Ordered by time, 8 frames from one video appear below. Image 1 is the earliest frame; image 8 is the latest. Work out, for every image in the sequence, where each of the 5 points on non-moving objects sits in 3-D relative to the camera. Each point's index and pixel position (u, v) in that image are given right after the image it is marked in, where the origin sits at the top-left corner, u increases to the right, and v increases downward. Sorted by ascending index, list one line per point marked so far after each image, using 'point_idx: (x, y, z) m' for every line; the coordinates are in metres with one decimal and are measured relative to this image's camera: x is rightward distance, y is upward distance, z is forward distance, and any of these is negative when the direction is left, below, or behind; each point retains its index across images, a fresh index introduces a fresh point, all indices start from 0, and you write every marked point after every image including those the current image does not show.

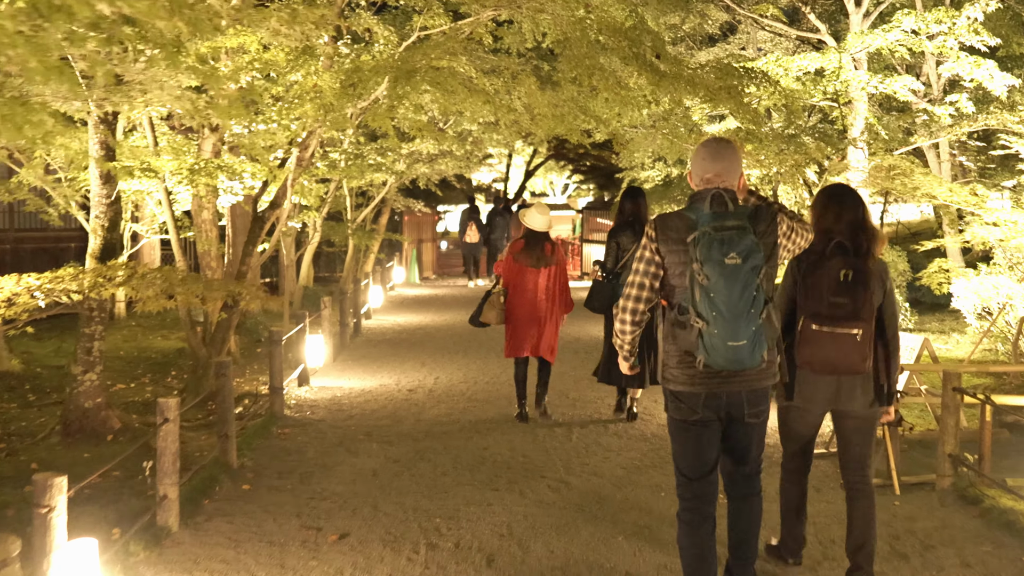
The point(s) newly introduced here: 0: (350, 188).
0: (-2.2, +1.4, +16.3) m
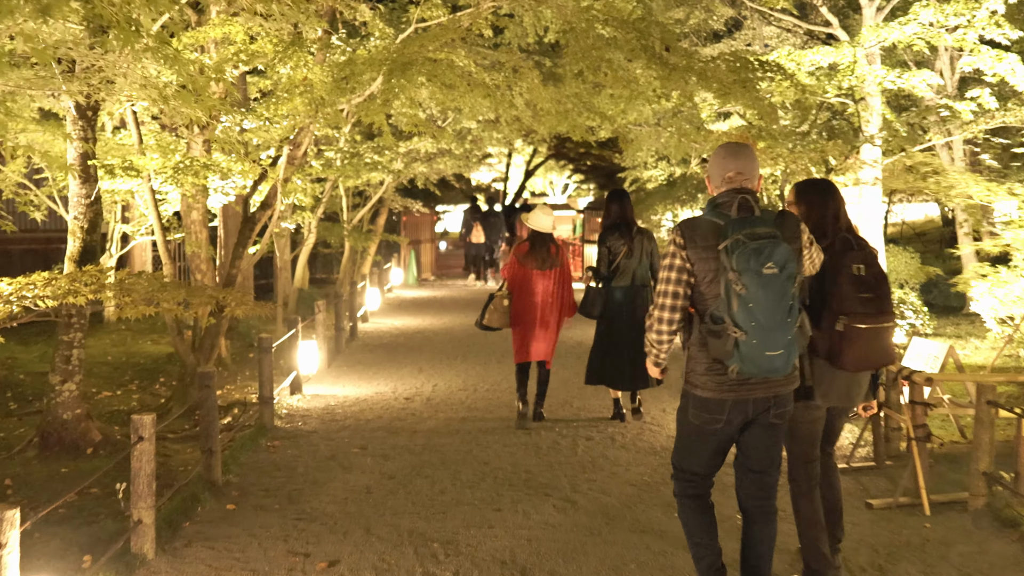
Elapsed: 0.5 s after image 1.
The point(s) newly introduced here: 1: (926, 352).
0: (-2.2, +1.4, +15.9) m
1: (+2.7, -0.4, +7.7) m
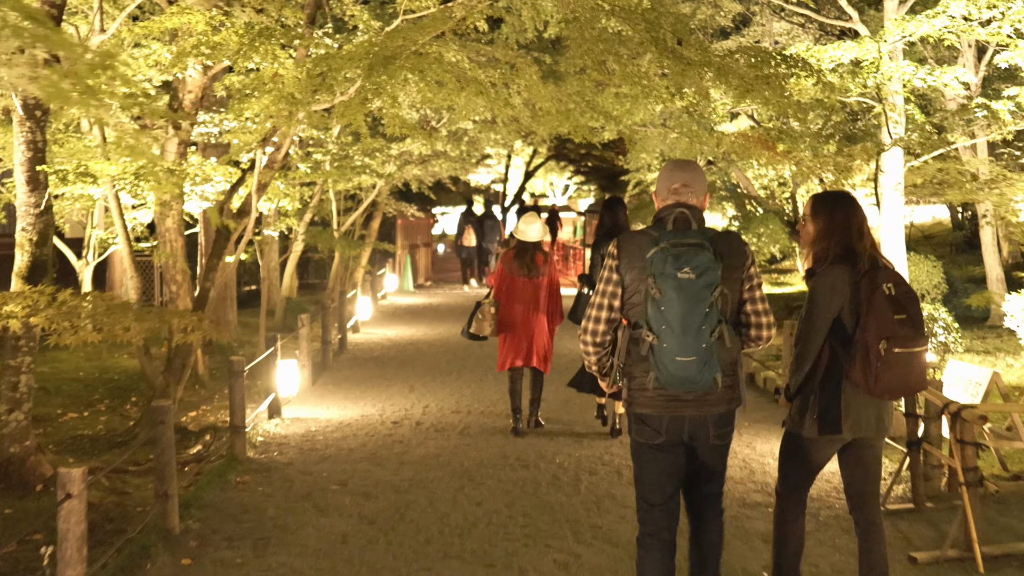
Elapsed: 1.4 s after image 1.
0: (-2.3, +1.3, +15.2) m
1: (+2.7, -0.5, +7.0) m
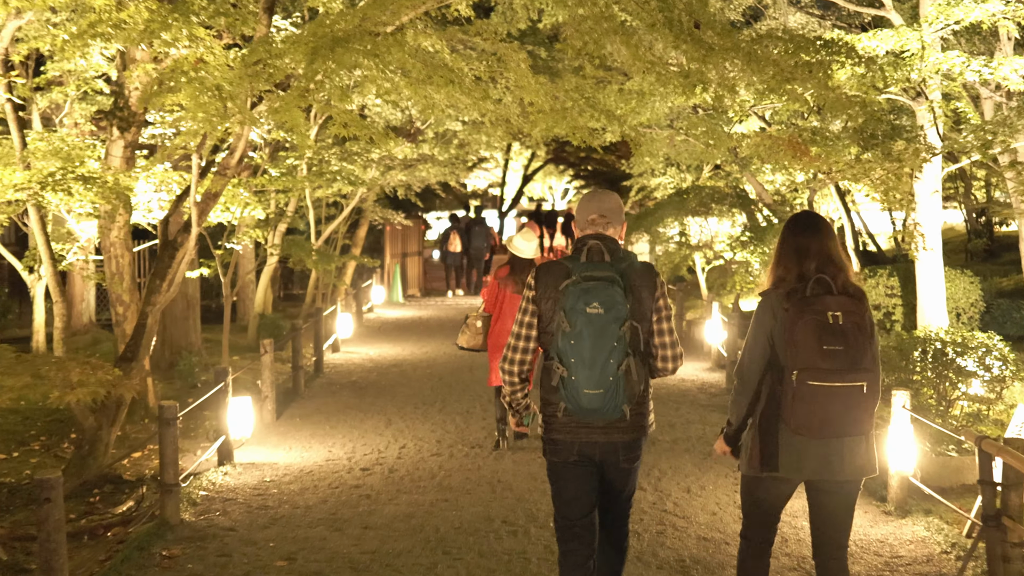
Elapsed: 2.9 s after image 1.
0: (-2.3, +1.1, +14.0) m
1: (+2.6, -0.7, +5.8) m
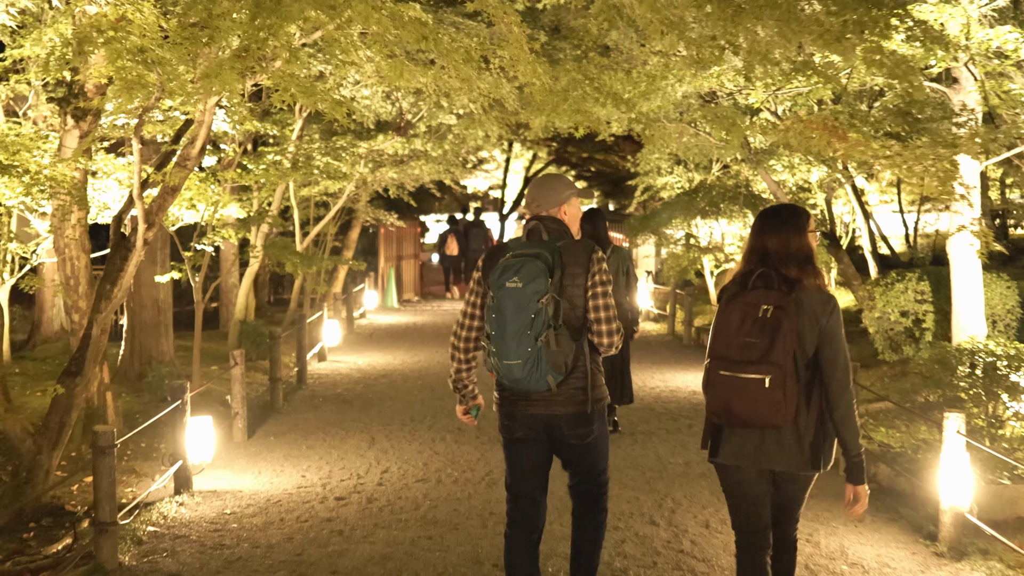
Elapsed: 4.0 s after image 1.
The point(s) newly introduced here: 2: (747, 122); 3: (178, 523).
0: (-2.3, +1.0, +13.1) m
1: (+2.6, -0.7, +4.9) m
2: (+1.7, +1.2, +8.4) m
3: (-1.7, -1.2, +6.1) m
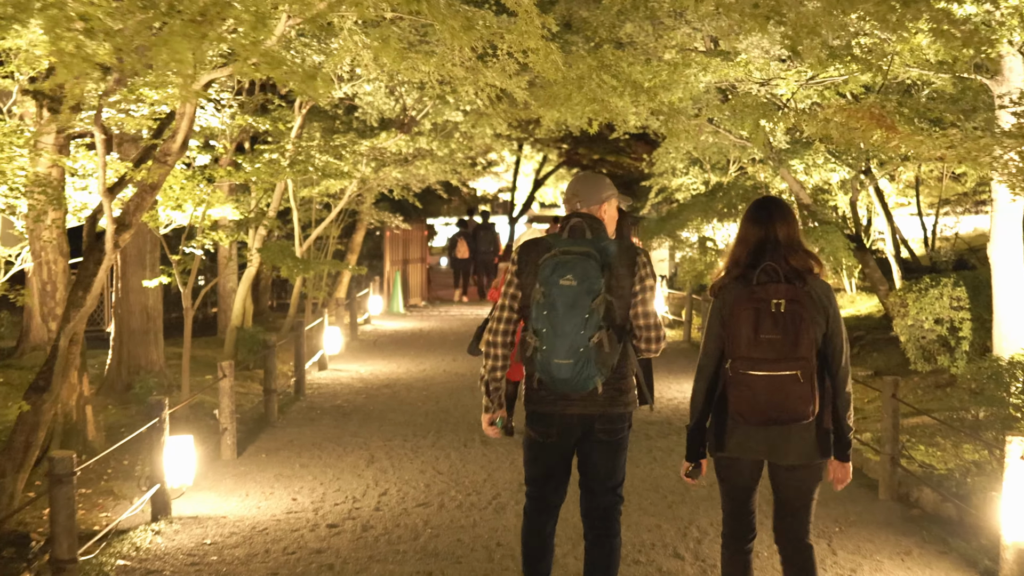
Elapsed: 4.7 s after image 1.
0: (-2.2, +1.0, +12.6) m
1: (+2.6, -0.7, +4.3) m
2: (+1.7, +1.1, +7.8) m
3: (-1.7, -1.3, +5.6) m
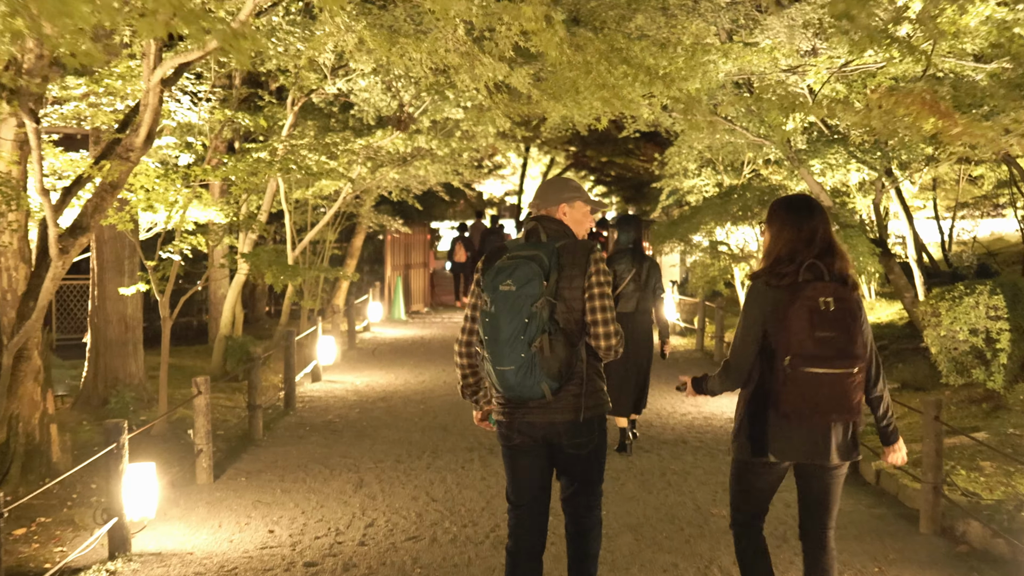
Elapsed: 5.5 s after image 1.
0: (-2.2, +0.9, +11.9) m
1: (+2.6, -0.8, +3.6) m
2: (+1.7, +1.1, +7.1) m
3: (-1.7, -1.3, +4.9) m
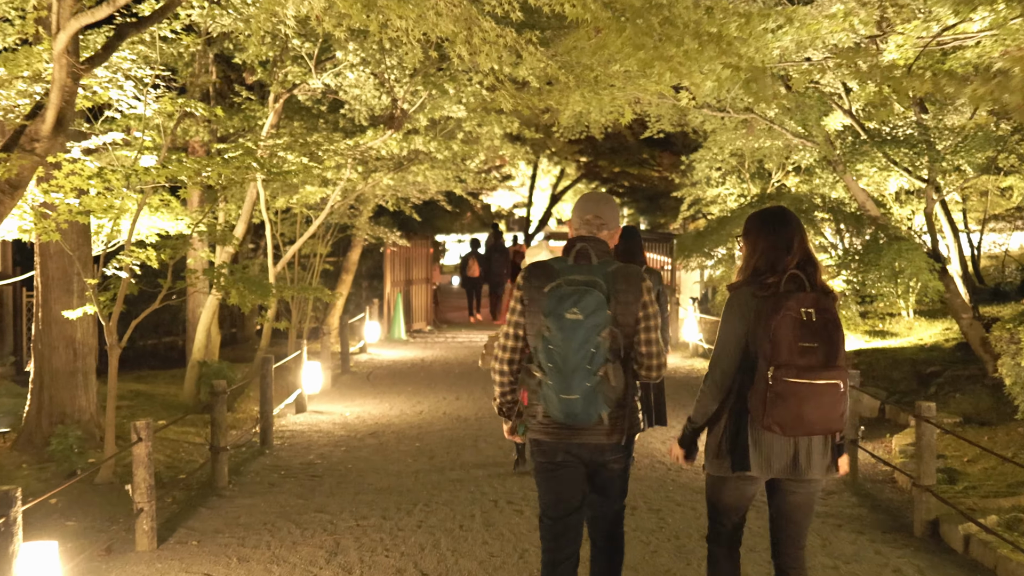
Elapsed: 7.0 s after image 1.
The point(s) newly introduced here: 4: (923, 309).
0: (-2.1, +0.7, +10.7) m
1: (+2.6, -0.9, +2.3) m
2: (+1.8, +1.0, +5.9) m
3: (-1.7, -1.4, +3.6) m
4: (+5.3, -0.3, +15.1) m
